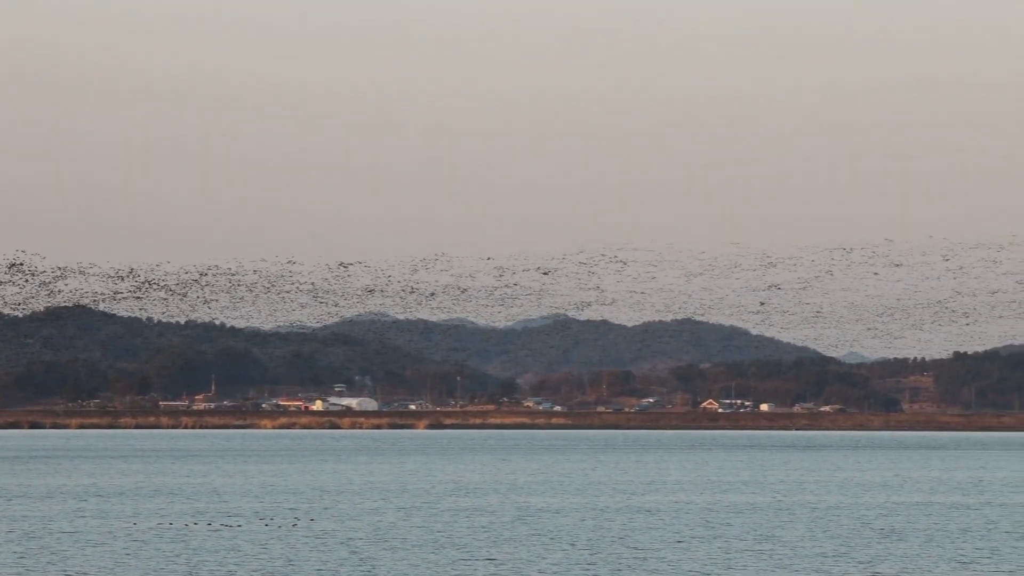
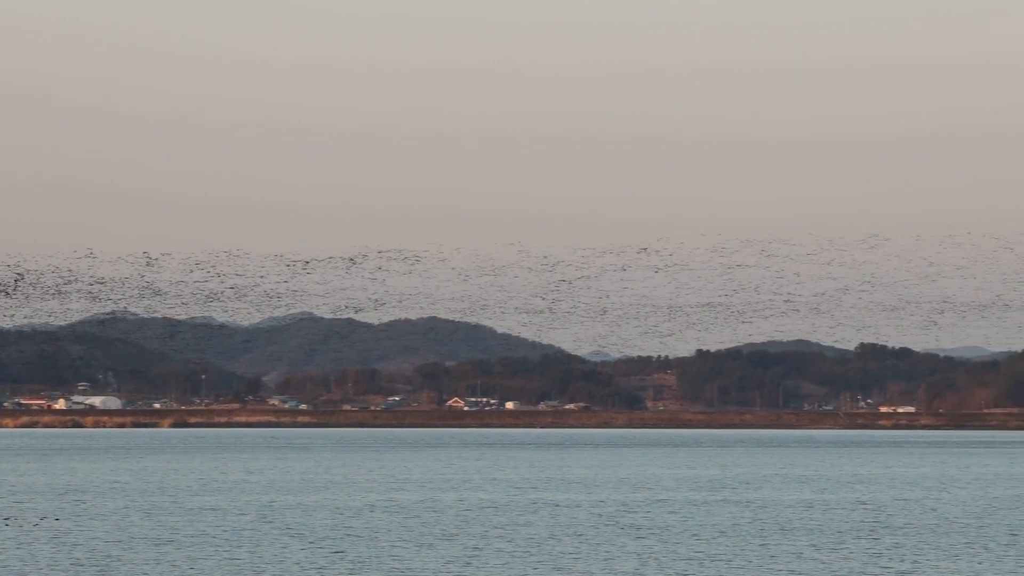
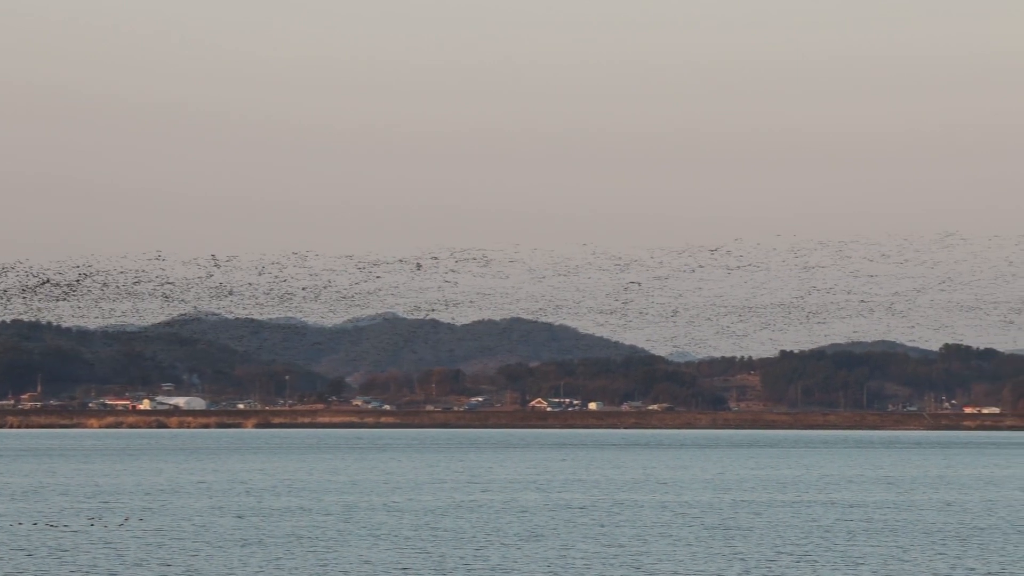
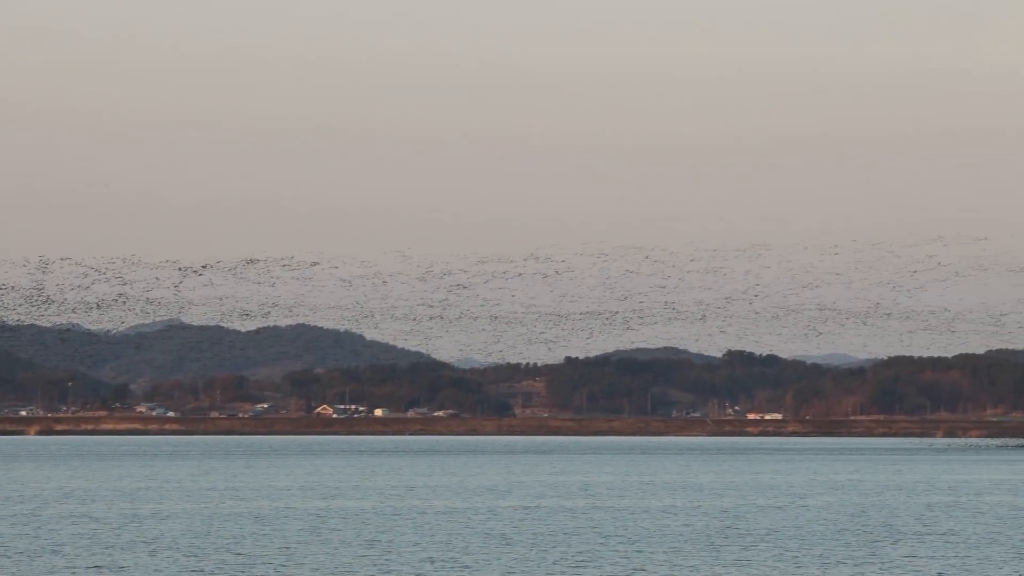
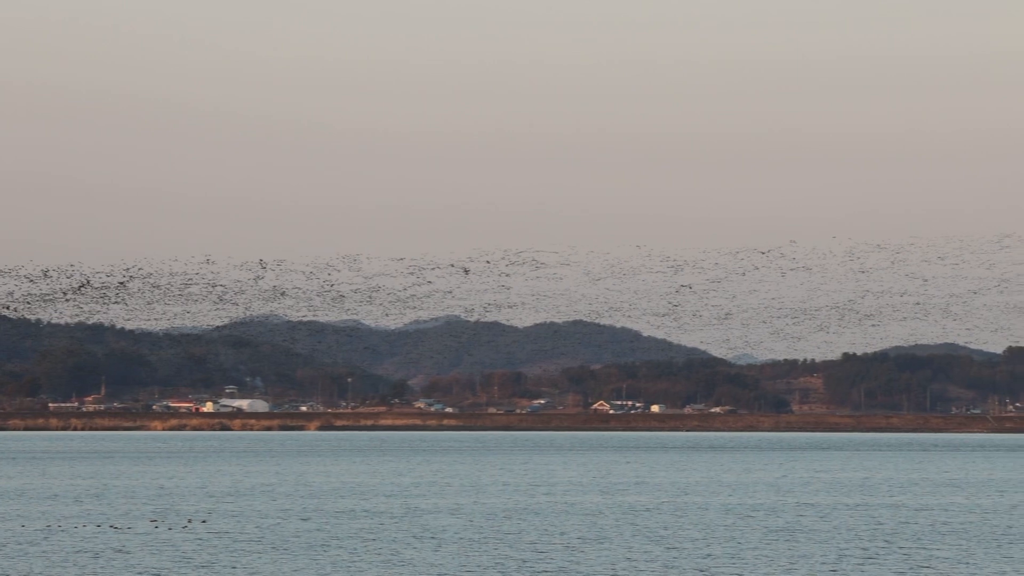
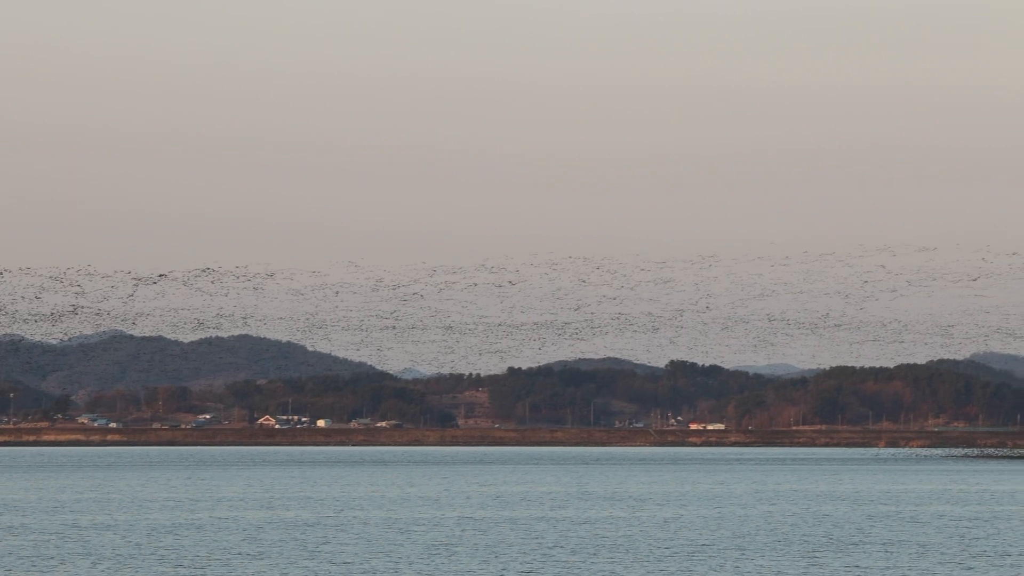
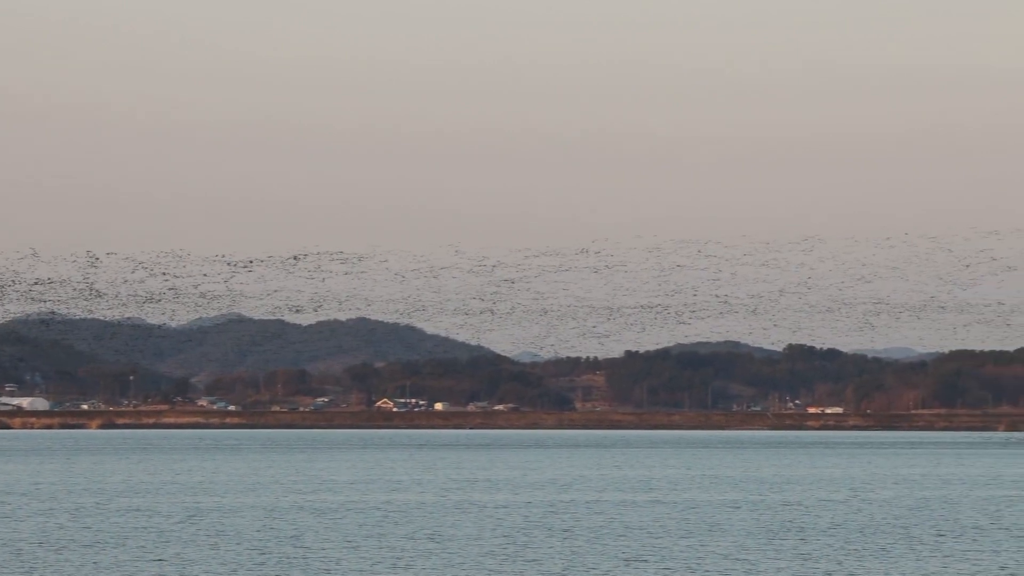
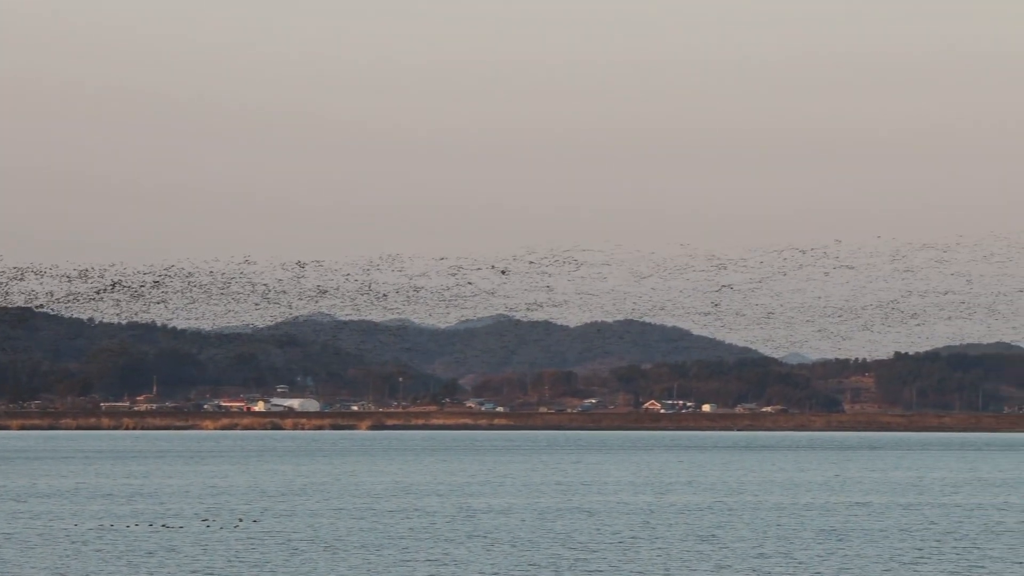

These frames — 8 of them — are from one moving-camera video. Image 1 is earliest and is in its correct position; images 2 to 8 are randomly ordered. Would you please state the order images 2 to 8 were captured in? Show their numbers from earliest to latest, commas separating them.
8, 5, 3, 2, 7, 4, 6
